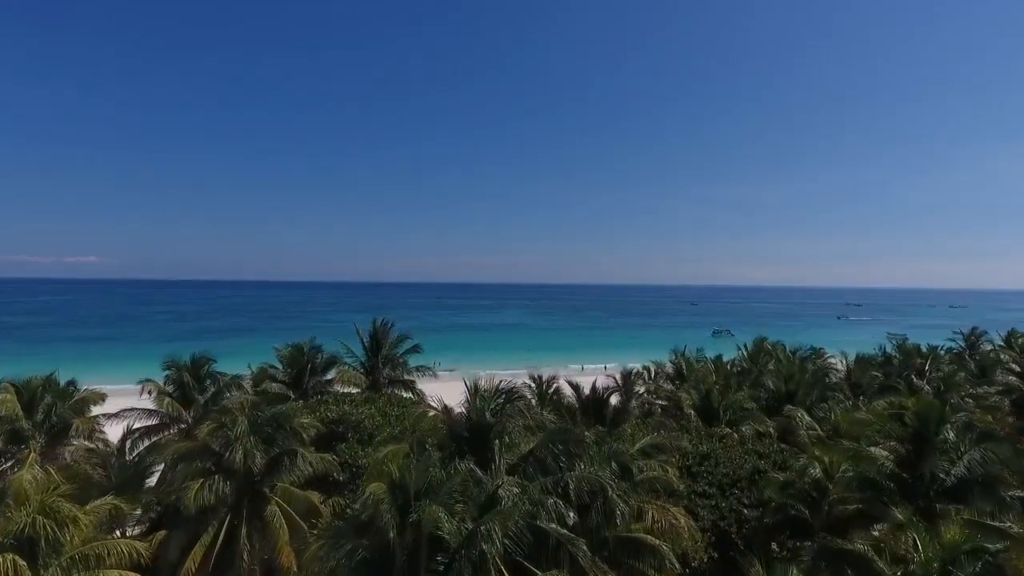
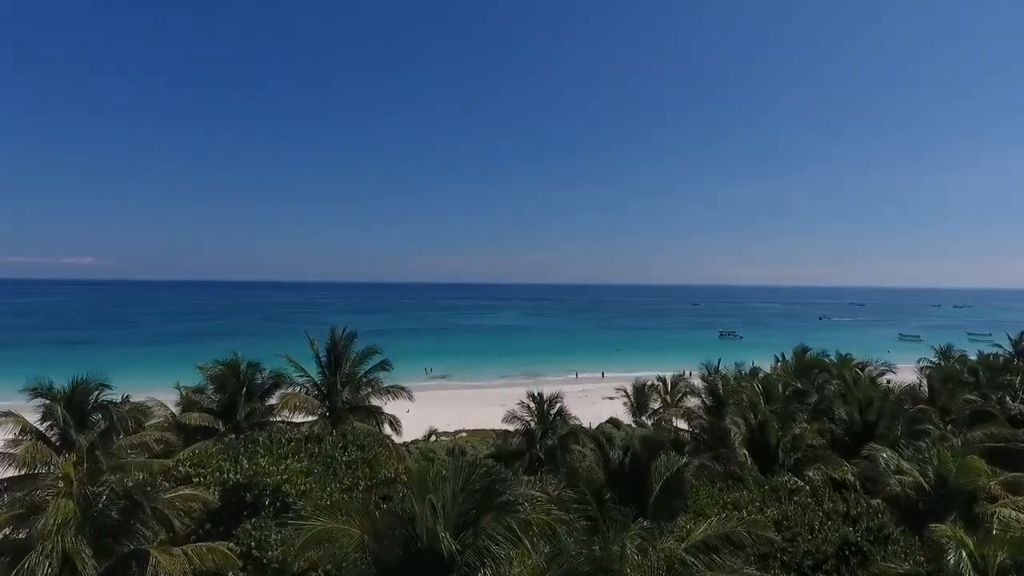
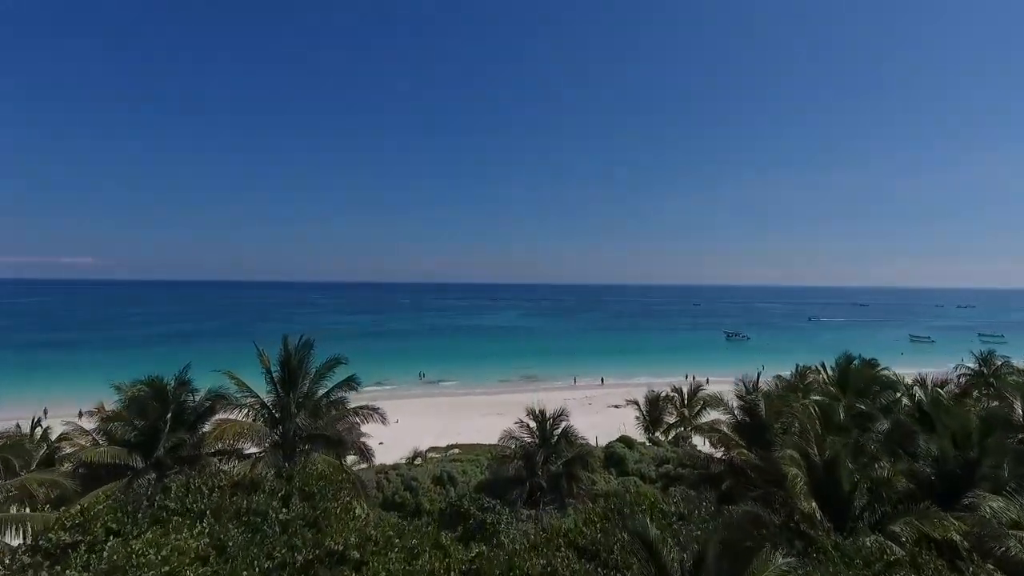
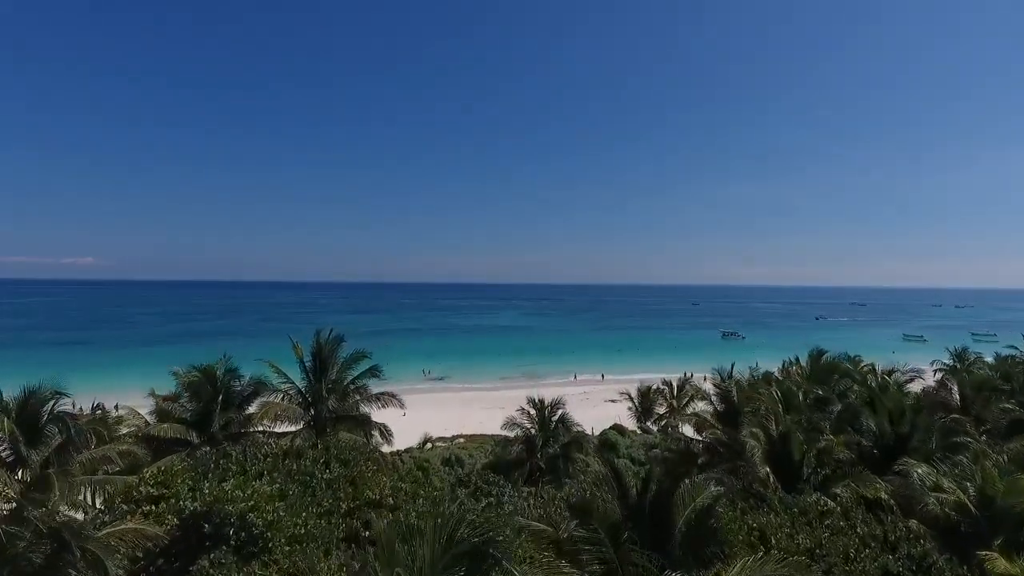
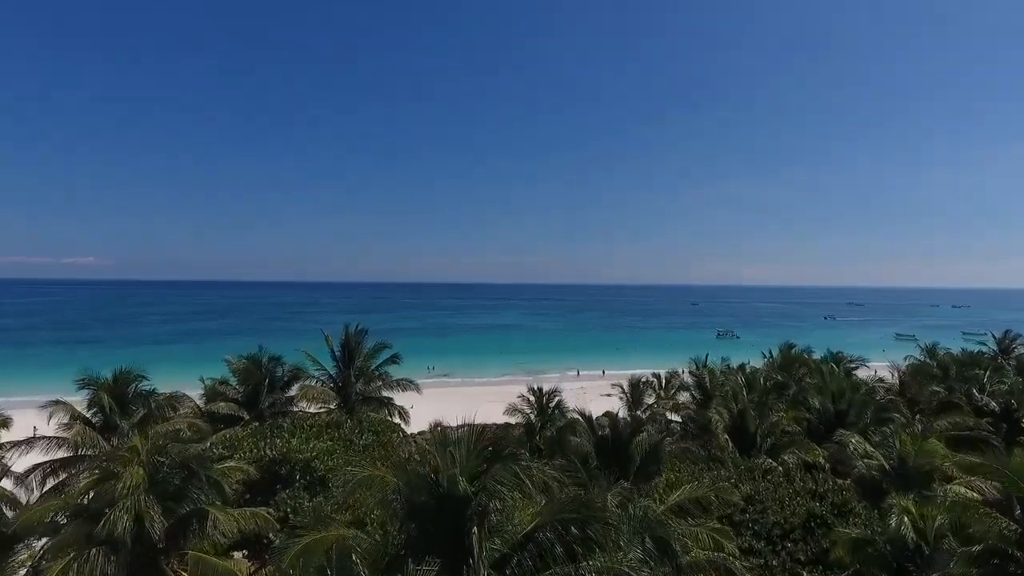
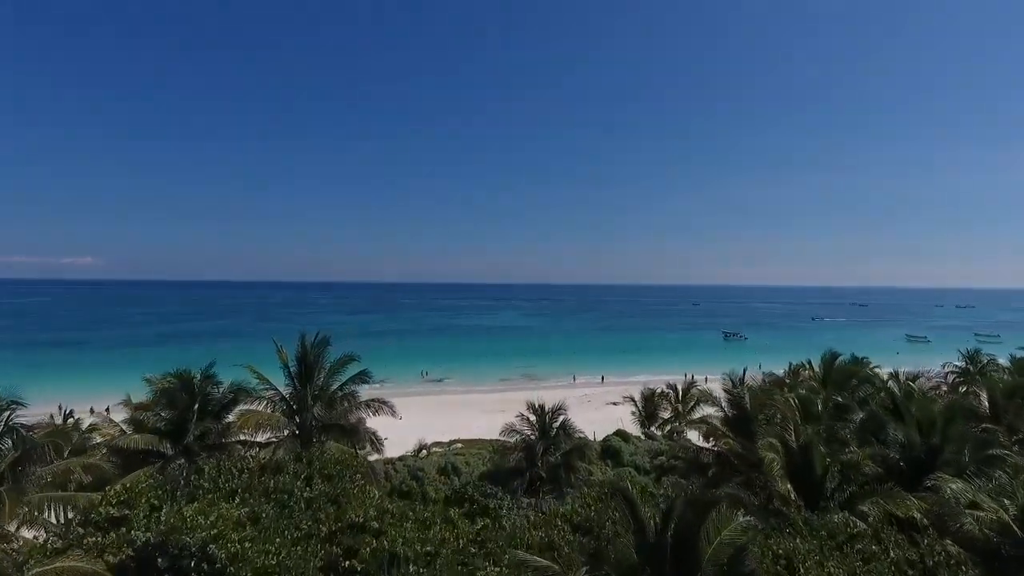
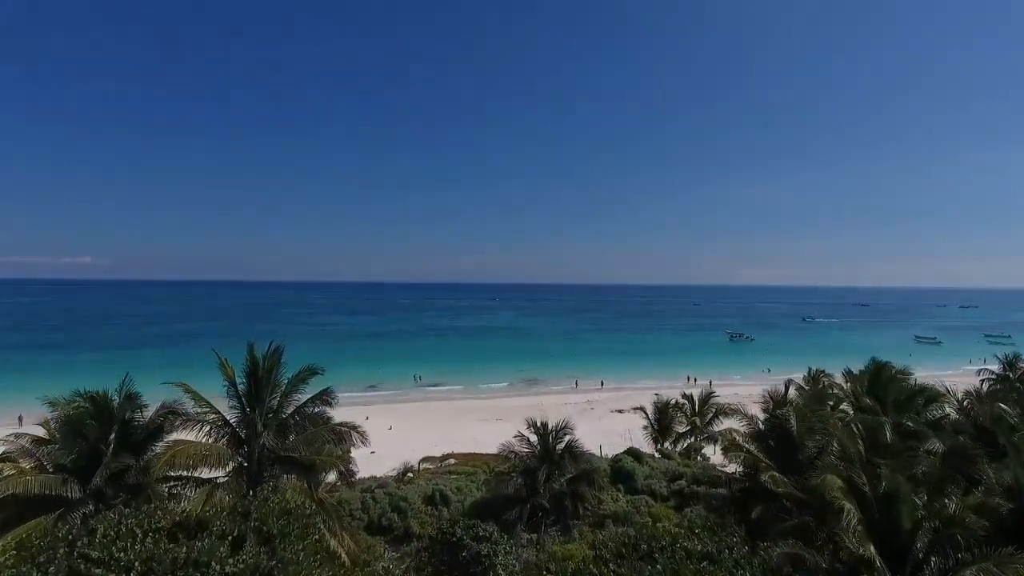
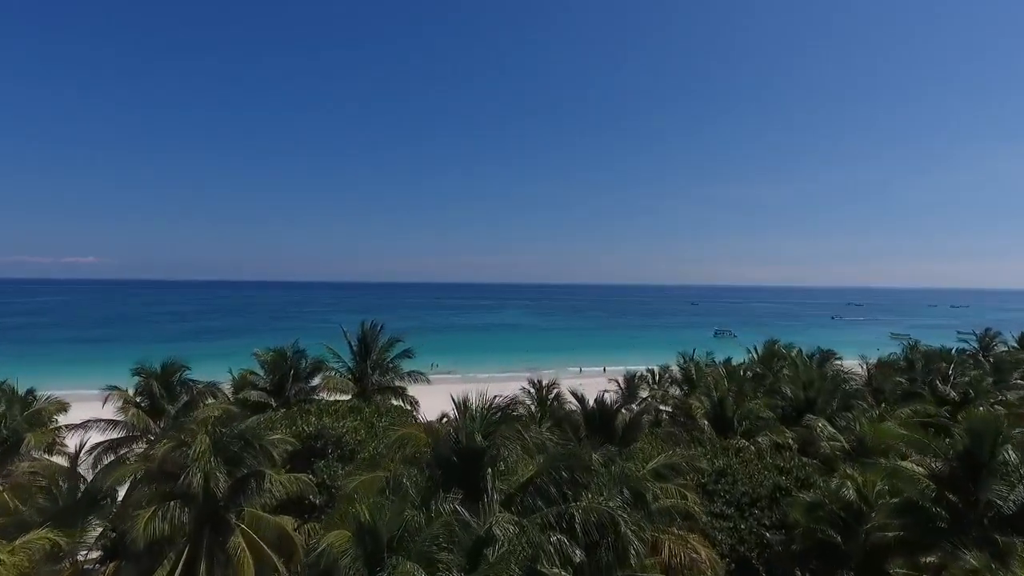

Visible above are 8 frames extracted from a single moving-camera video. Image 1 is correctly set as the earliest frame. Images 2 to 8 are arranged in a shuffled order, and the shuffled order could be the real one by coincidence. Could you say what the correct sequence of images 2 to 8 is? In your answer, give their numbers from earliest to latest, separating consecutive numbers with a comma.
8, 5, 2, 4, 6, 3, 7
